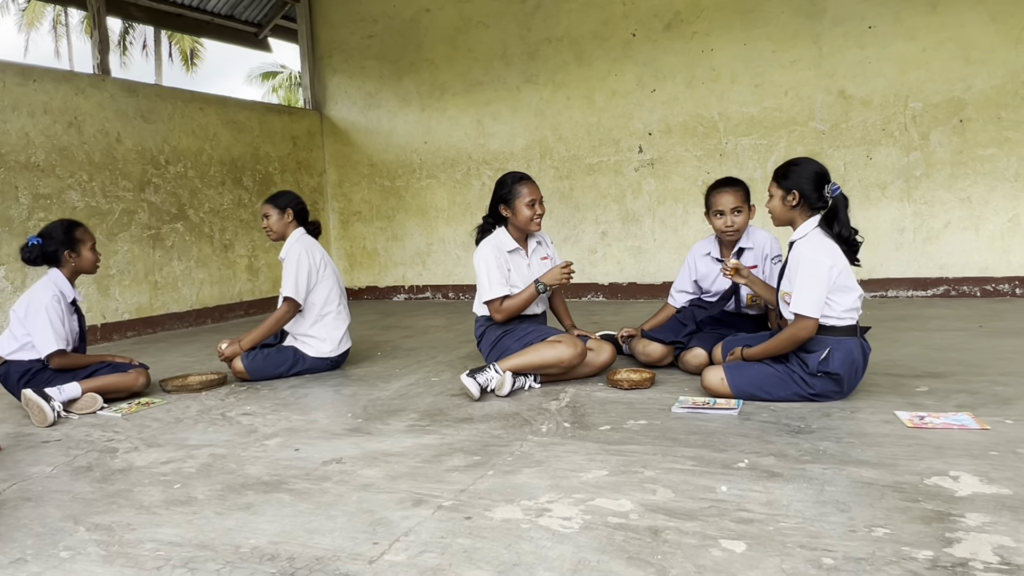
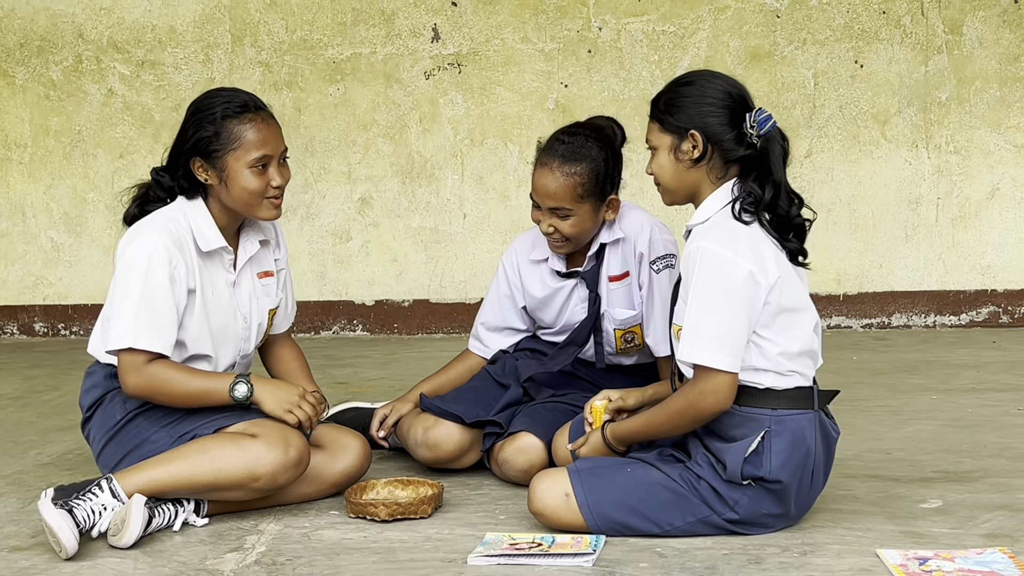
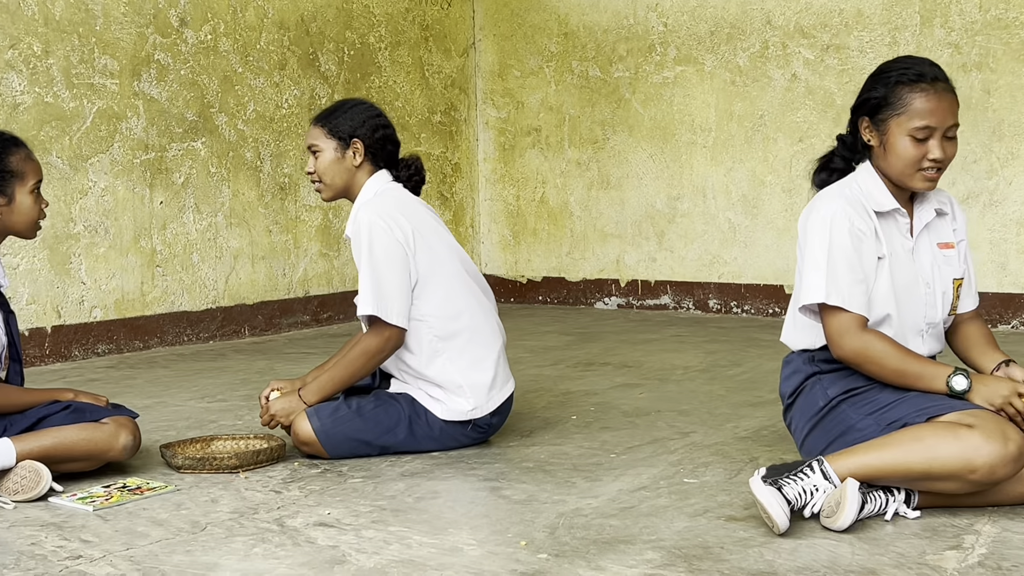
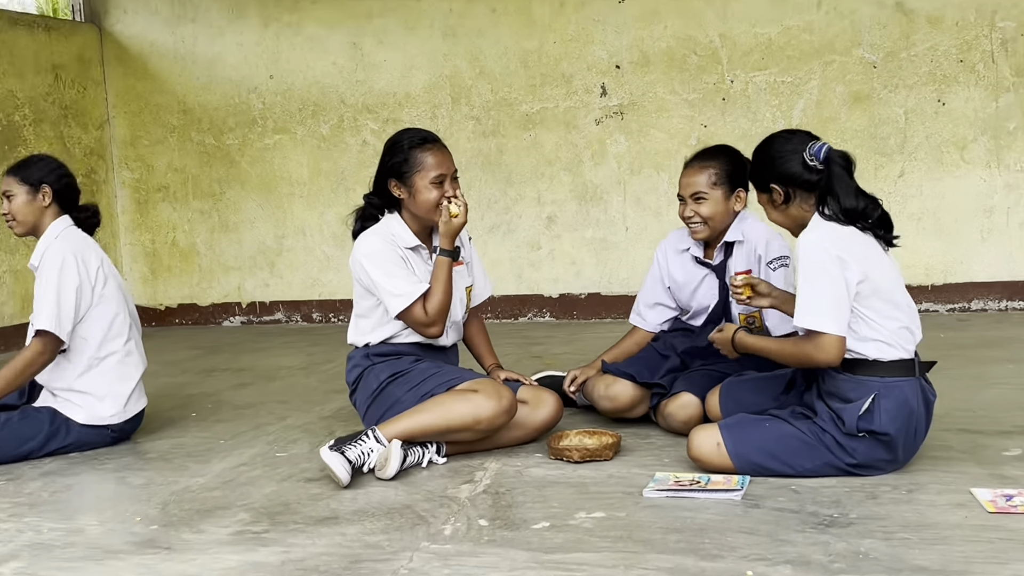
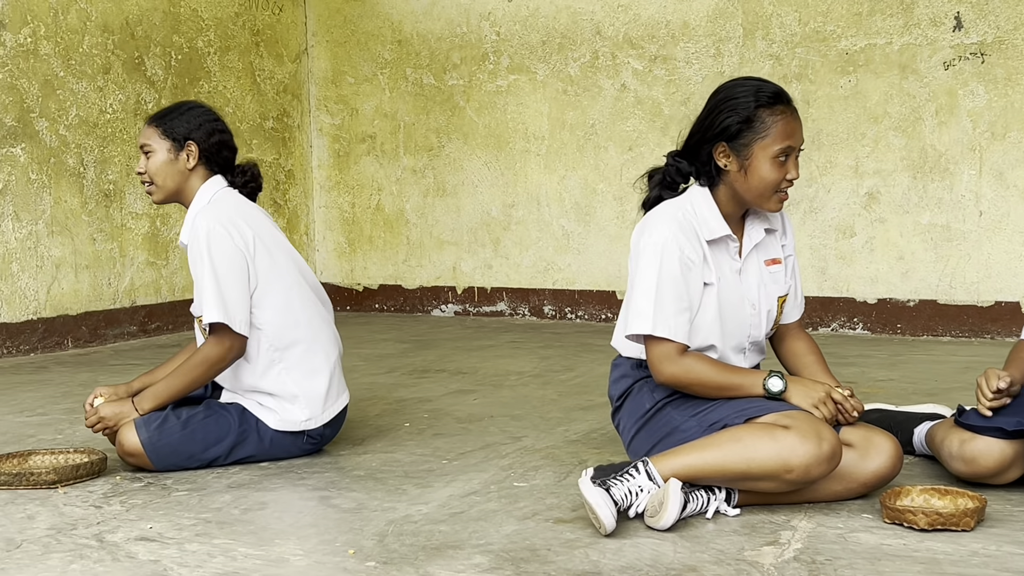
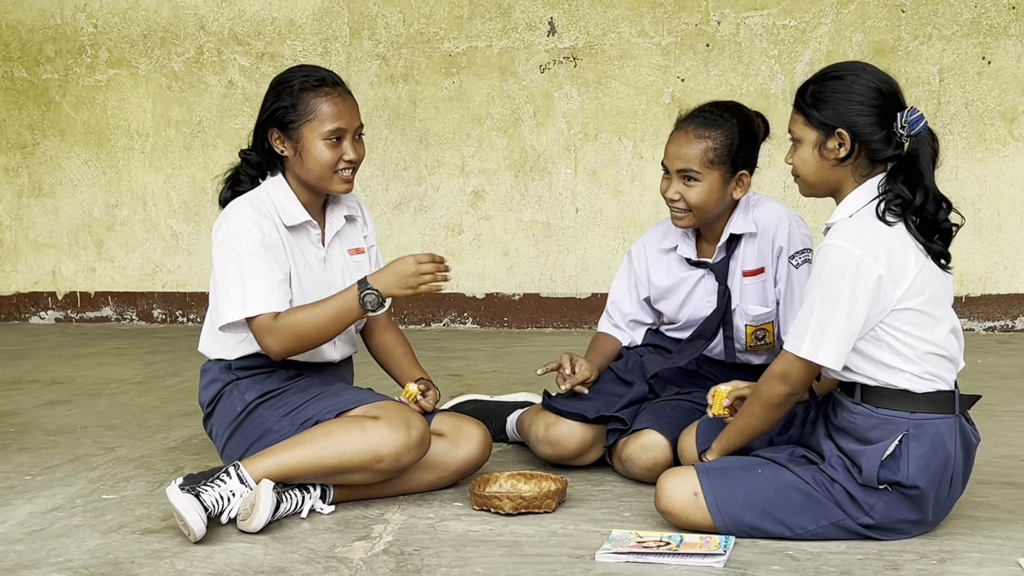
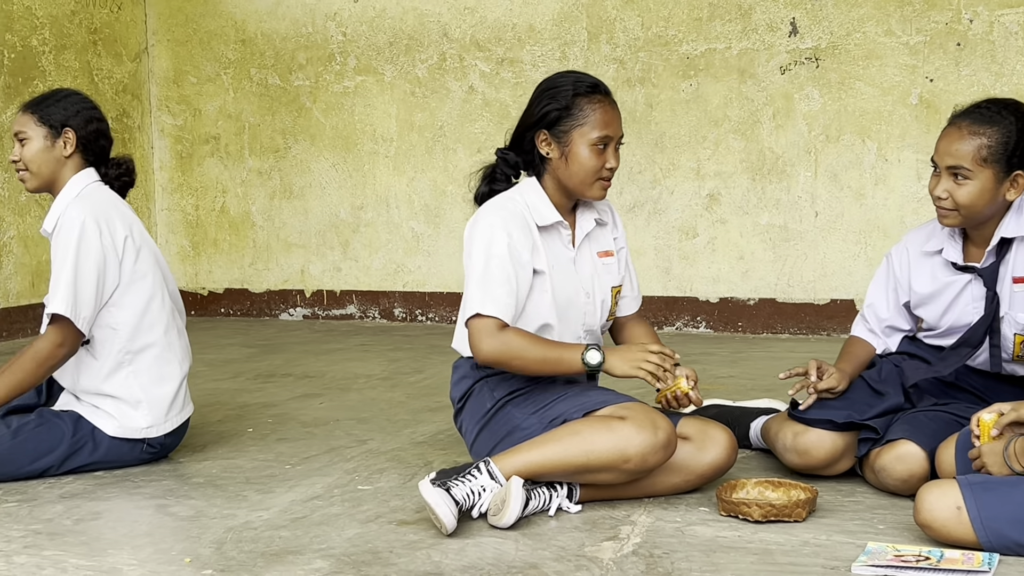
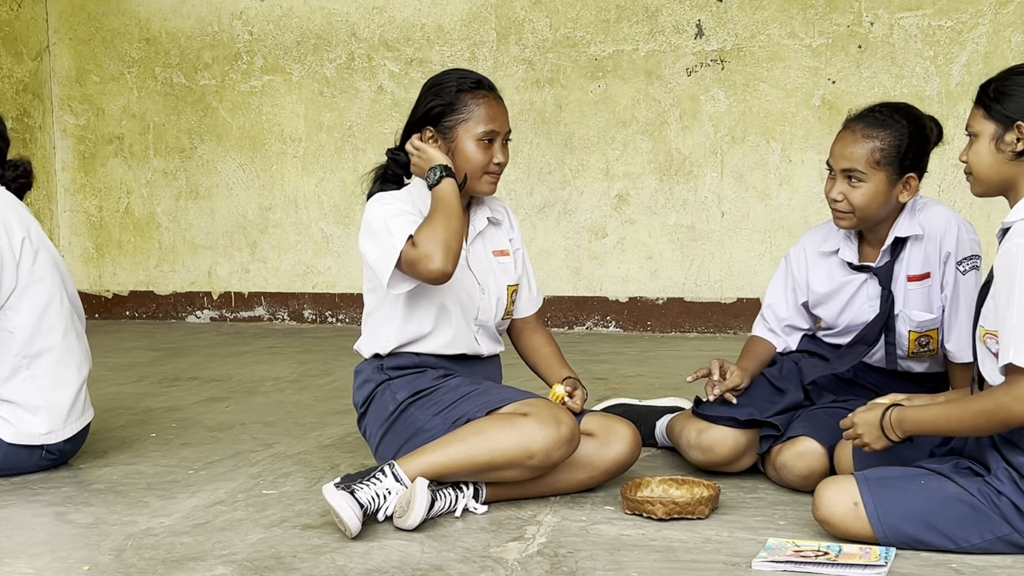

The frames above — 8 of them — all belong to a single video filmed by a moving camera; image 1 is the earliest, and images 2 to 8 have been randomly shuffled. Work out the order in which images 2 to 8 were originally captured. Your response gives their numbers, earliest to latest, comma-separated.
4, 2, 6, 8, 7, 5, 3
